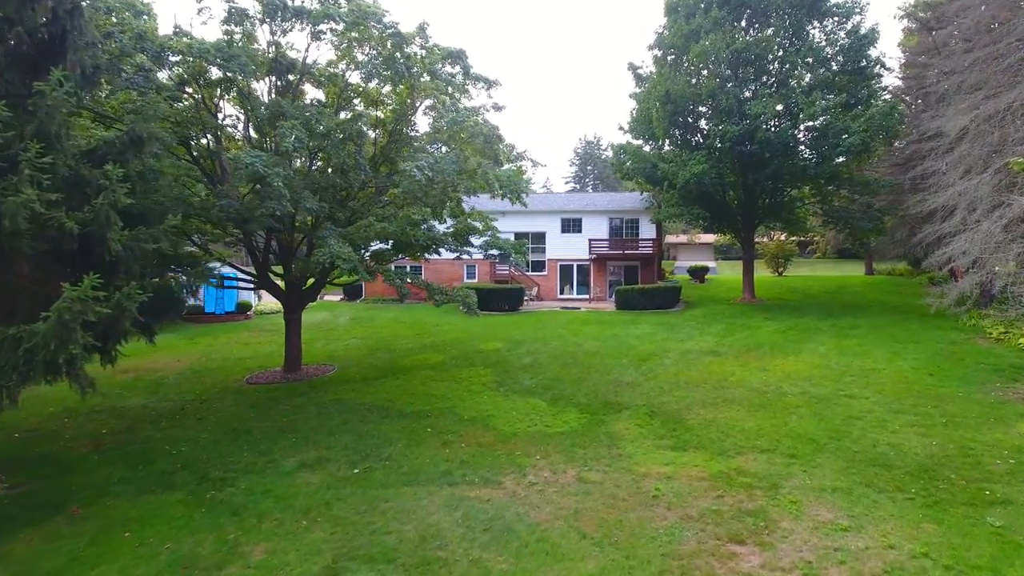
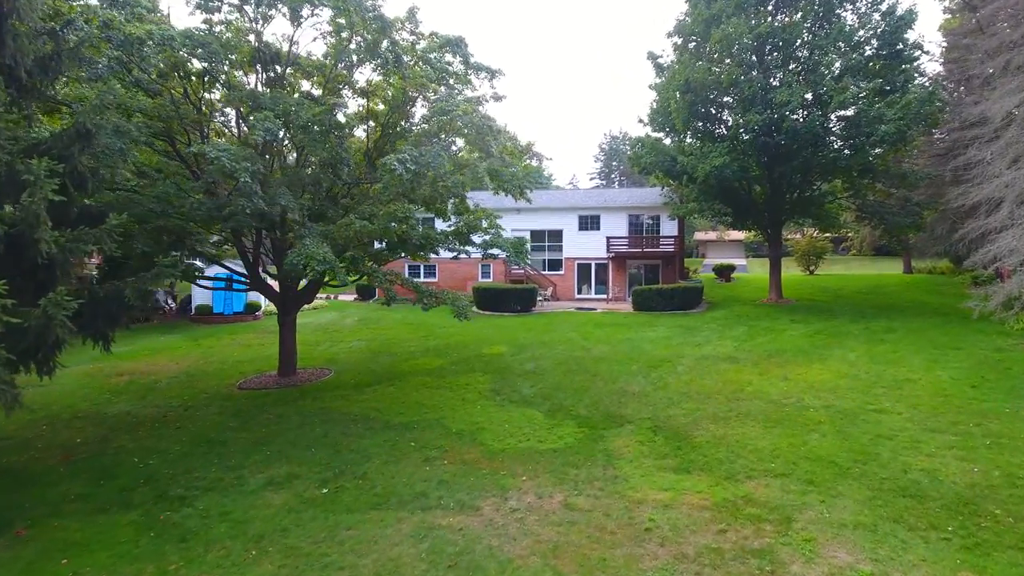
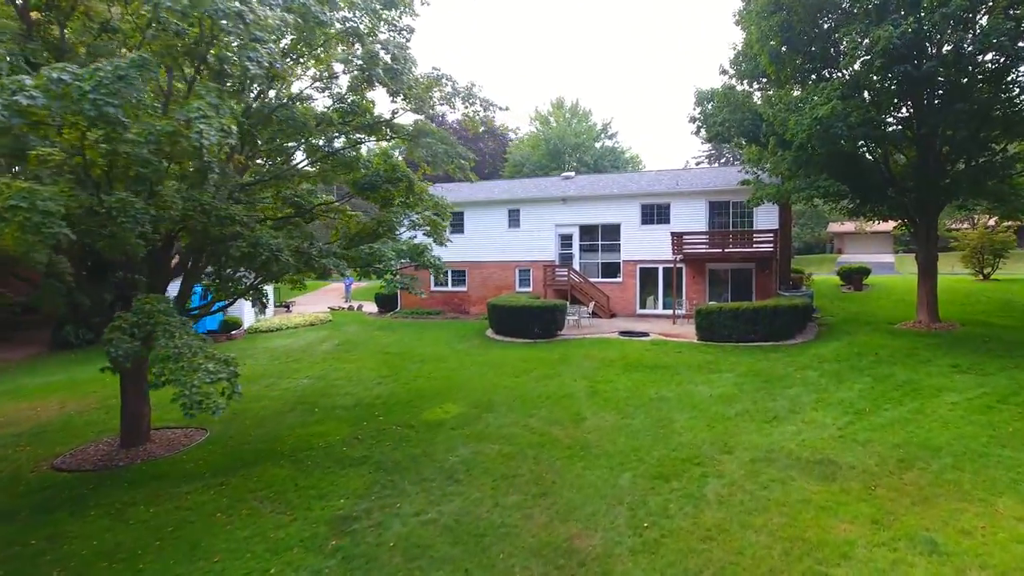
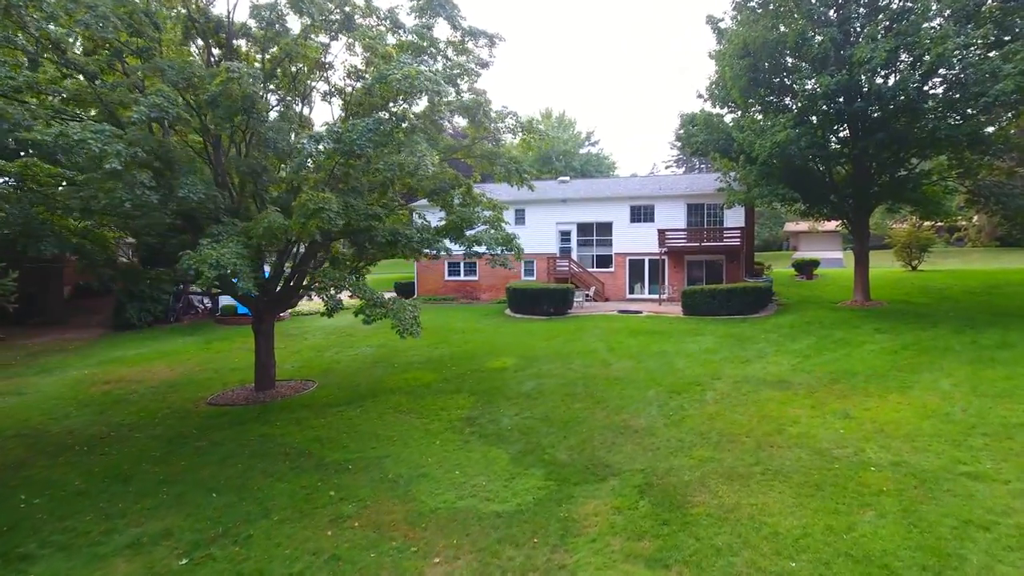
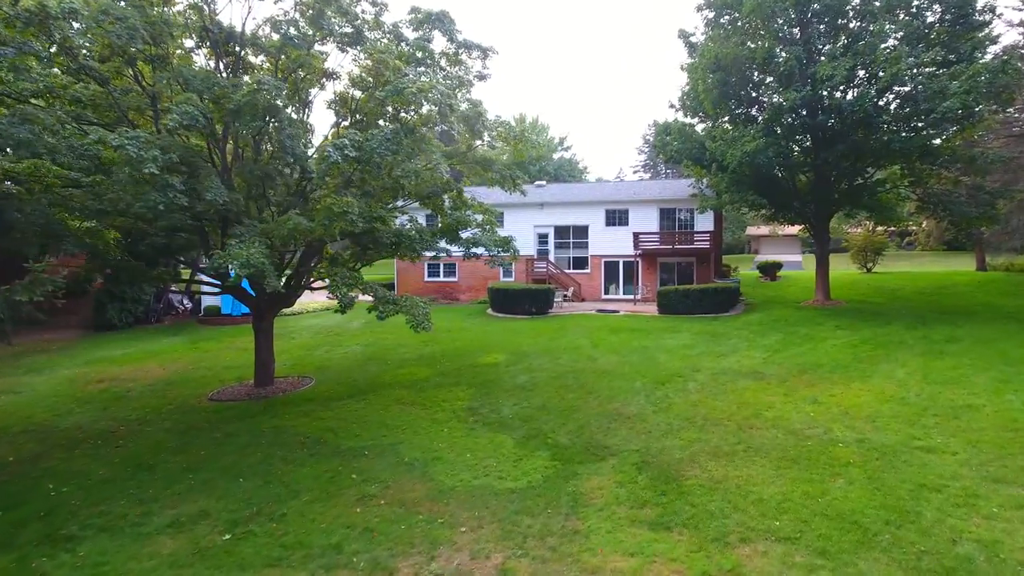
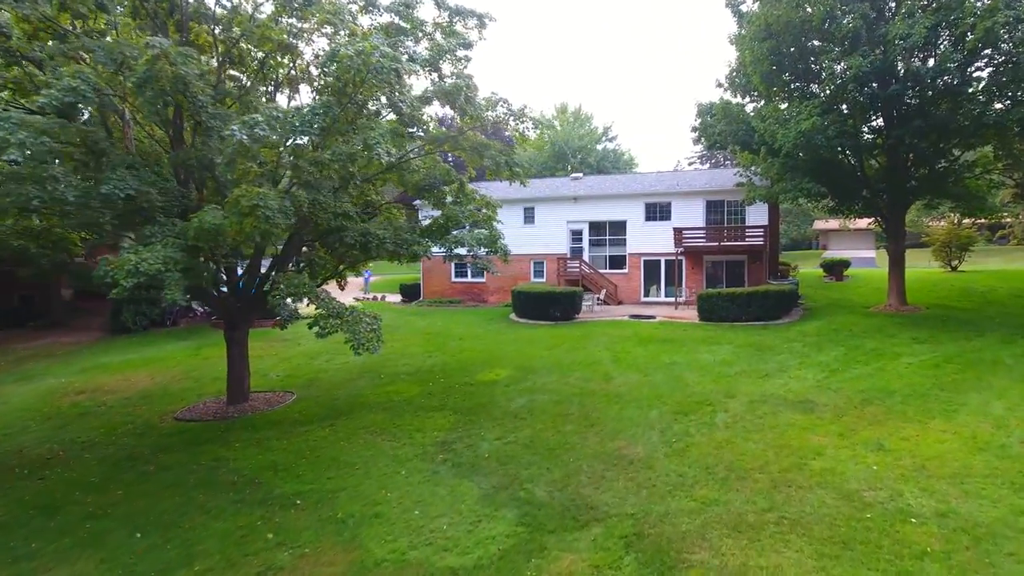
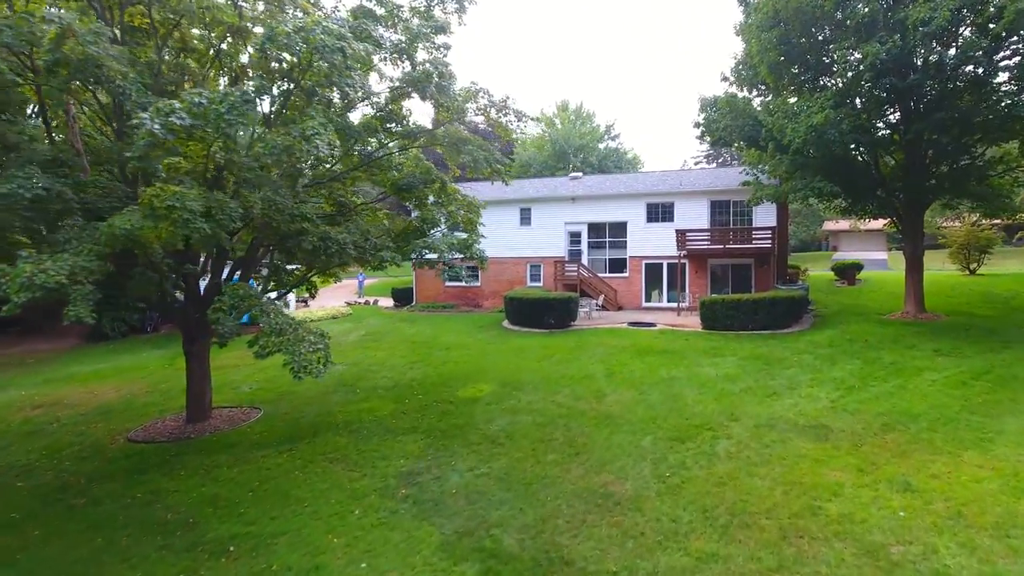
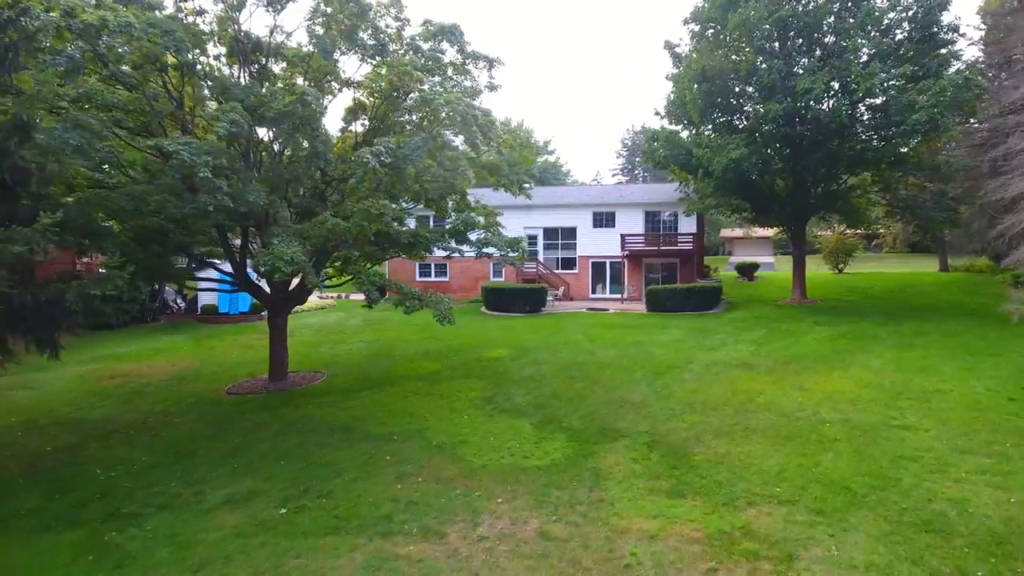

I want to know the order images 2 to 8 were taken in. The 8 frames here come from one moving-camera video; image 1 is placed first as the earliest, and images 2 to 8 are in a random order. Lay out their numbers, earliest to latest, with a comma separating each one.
2, 8, 5, 4, 6, 7, 3
